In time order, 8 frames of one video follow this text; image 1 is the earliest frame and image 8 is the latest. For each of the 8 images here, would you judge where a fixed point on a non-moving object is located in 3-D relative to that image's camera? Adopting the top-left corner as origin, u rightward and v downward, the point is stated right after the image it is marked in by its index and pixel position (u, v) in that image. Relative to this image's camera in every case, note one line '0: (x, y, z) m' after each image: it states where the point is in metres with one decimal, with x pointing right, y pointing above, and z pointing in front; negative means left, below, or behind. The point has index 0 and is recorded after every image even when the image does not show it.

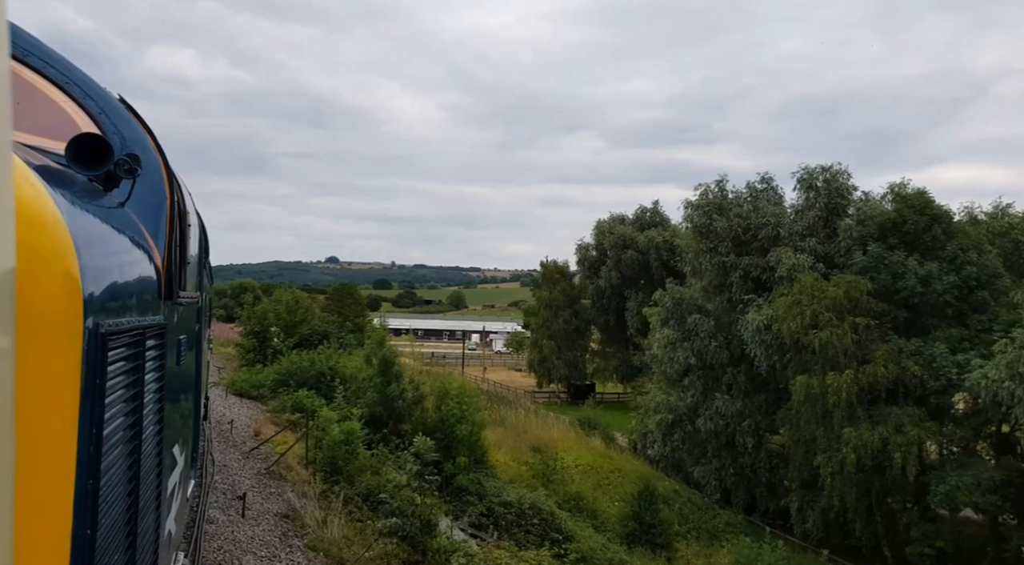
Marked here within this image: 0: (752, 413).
0: (+6.3, -3.5, +19.3) m
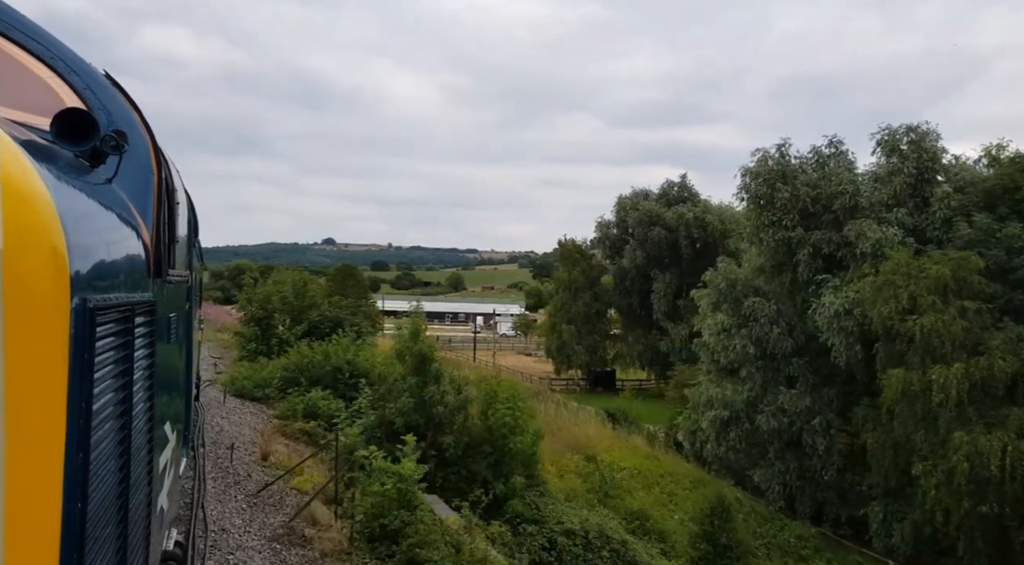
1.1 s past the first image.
0: (+7.2, -3.0, +17.0) m
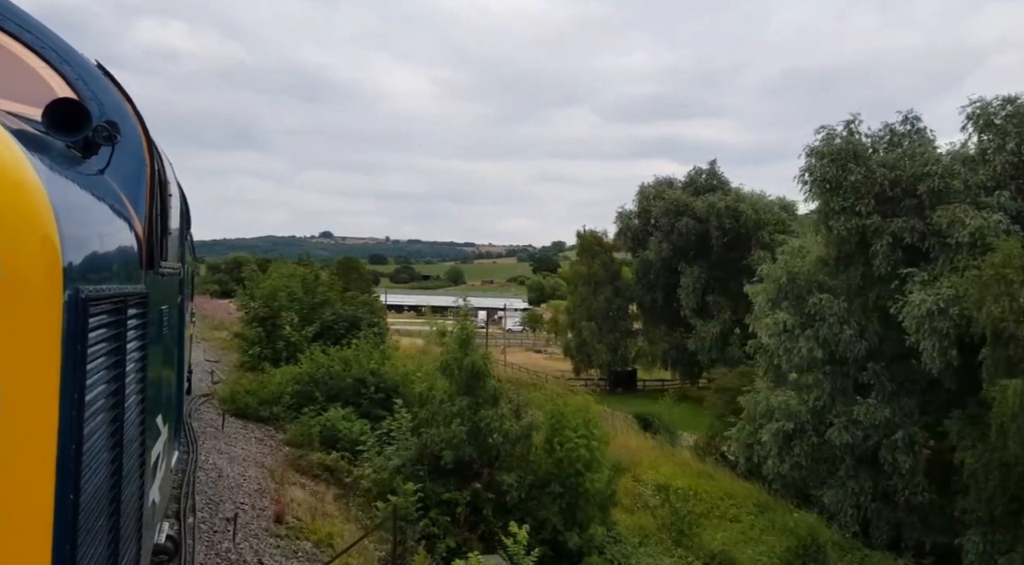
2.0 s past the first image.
0: (+7.9, -2.9, +14.9) m
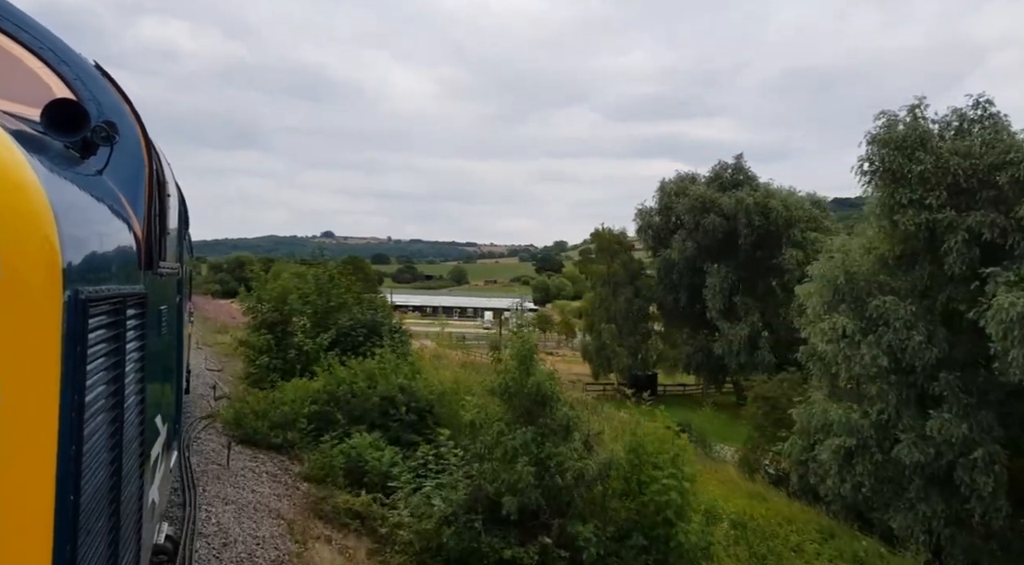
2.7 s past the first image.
0: (+8.6, -2.9, +13.4) m
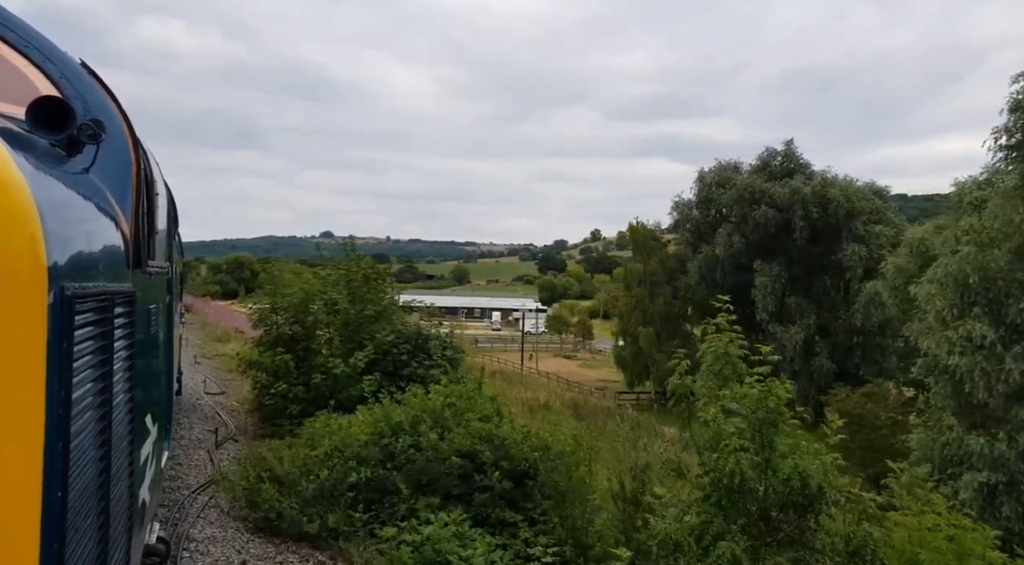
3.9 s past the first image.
0: (+9.7, -2.9, +10.8) m
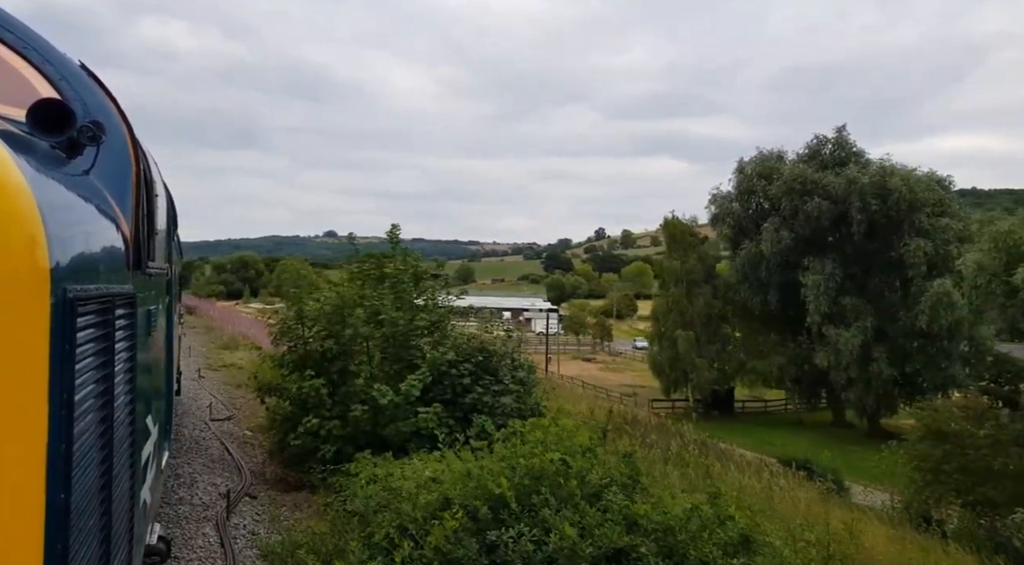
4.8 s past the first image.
0: (+10.6, -2.8, +8.6) m
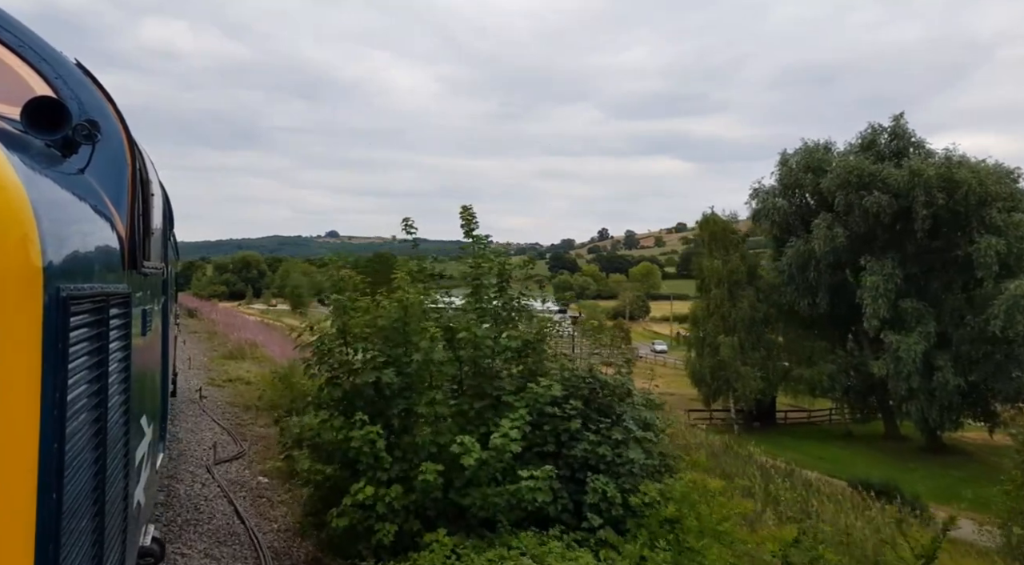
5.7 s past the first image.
0: (+11.5, -2.9, +6.6) m
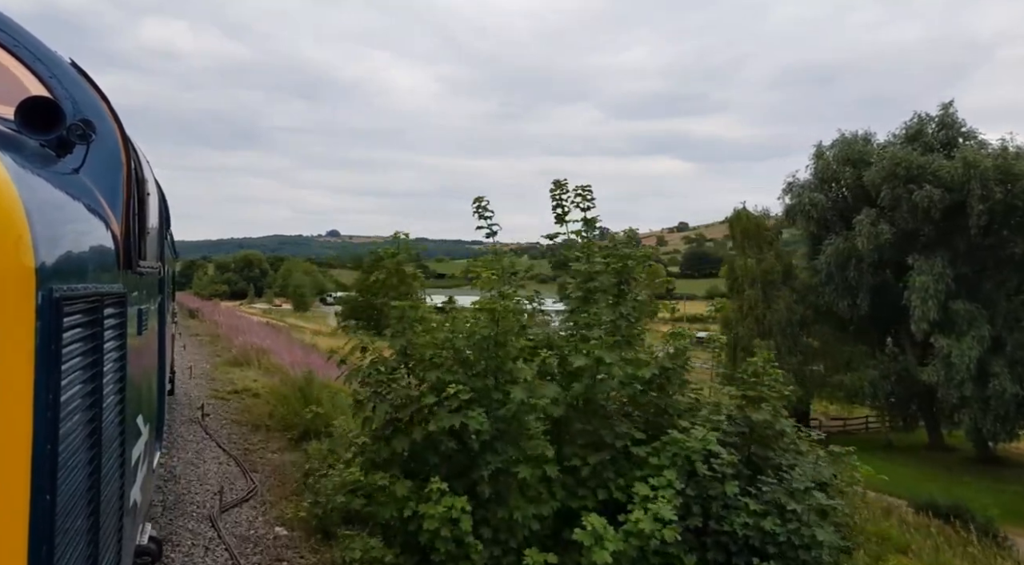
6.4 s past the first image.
0: (+12.1, -2.9, +5.1) m
